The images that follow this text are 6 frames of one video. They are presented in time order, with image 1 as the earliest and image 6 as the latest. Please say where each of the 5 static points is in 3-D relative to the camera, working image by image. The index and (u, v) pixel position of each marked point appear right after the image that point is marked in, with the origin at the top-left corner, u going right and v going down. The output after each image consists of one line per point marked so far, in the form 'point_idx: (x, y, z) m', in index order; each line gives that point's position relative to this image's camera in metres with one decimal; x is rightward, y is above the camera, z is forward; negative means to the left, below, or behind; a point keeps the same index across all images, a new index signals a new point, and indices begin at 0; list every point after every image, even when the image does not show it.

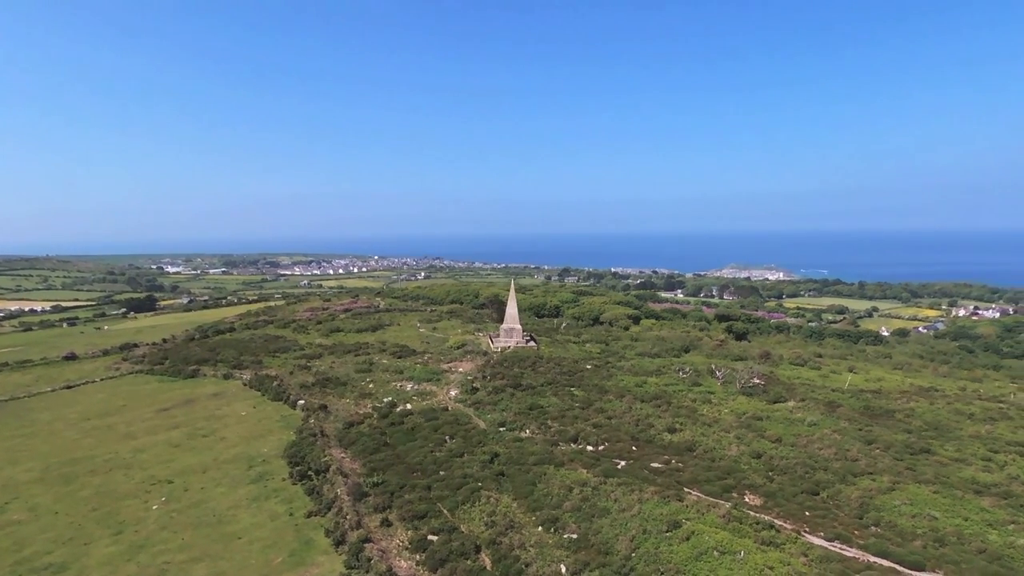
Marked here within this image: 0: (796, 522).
0: (+9.9, -8.2, +19.7) m
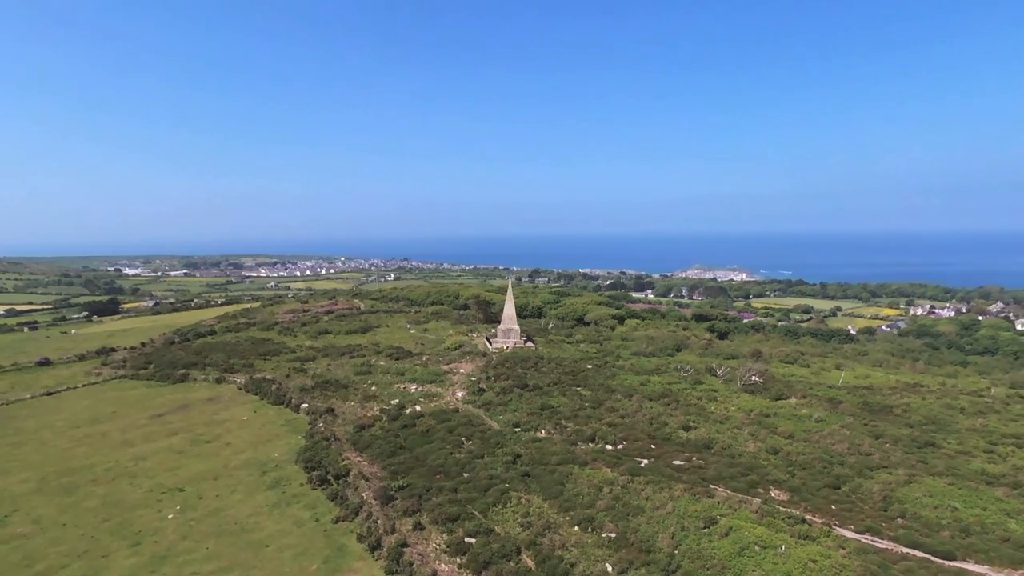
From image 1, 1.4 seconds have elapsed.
0: (+11.2, -8.1, +20.1) m
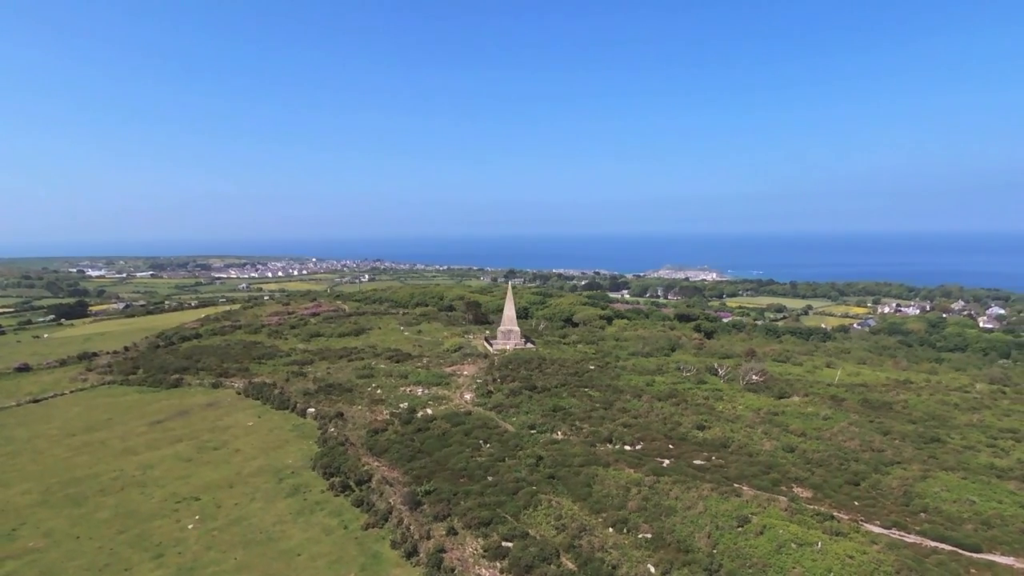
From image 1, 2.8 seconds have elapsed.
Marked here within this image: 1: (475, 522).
0: (+12.3, -8.1, +20.5) m
1: (-1.3, -8.2, +19.7) m
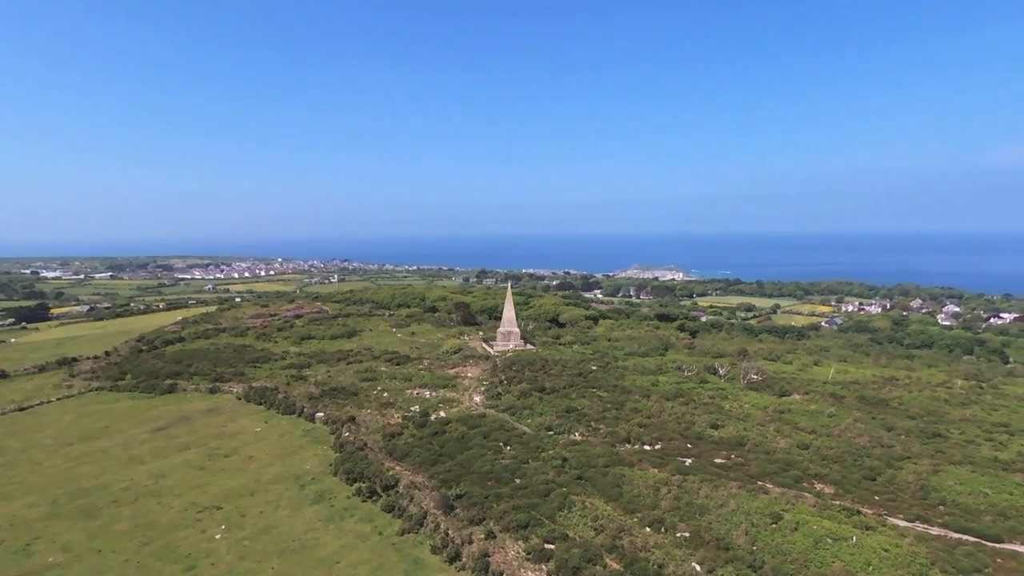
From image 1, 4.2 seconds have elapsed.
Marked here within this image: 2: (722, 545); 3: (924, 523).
0: (+13.6, -8.2, +21.2) m
1: (0.0, -8.3, +19.7) m
2: (+6.8, -8.4, +18.3) m
3: (+14.6, -8.3, +19.9) m
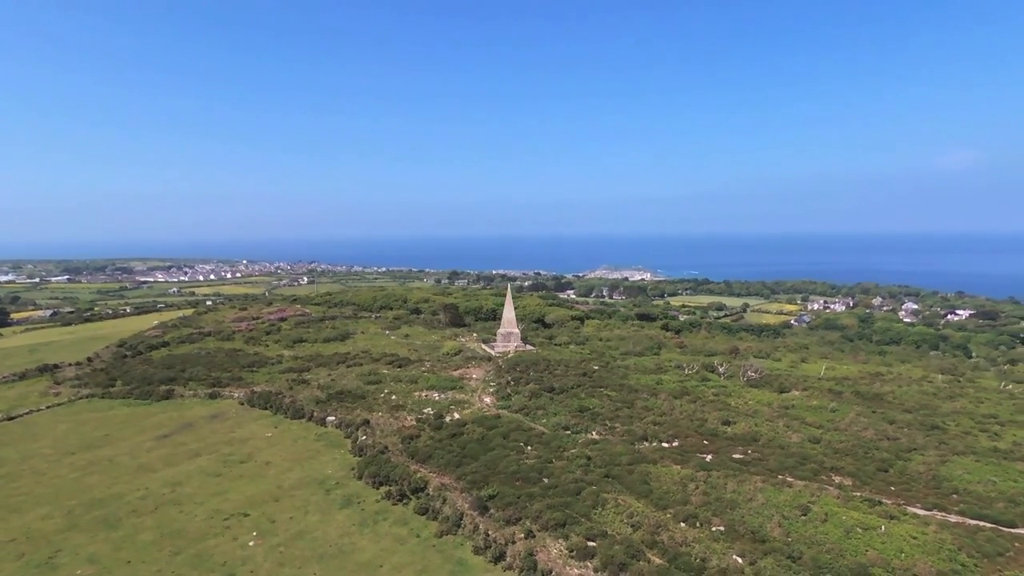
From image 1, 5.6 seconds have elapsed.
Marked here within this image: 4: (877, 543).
0: (+14.9, -8.2, +22.1) m
1: (+1.4, -8.3, +19.9) m
2: (+8.3, -8.4, +18.9) m
3: (+15.9, -8.3, +20.9) m
4: (+11.8, -8.3, +18.3) m
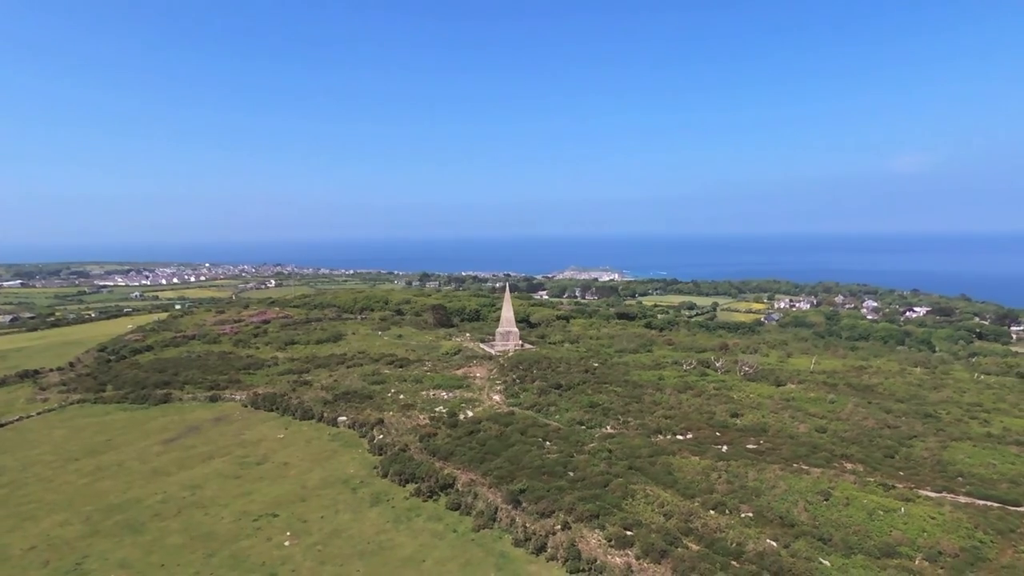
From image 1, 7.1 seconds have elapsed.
0: (+16.0, -7.9, +23.2) m
1: (+2.7, -8.2, +20.3) m
2: (+9.6, -8.2, +19.7) m
3: (+17.1, -8.0, +22.0) m
4: (+13.2, -8.0, +19.2) m
